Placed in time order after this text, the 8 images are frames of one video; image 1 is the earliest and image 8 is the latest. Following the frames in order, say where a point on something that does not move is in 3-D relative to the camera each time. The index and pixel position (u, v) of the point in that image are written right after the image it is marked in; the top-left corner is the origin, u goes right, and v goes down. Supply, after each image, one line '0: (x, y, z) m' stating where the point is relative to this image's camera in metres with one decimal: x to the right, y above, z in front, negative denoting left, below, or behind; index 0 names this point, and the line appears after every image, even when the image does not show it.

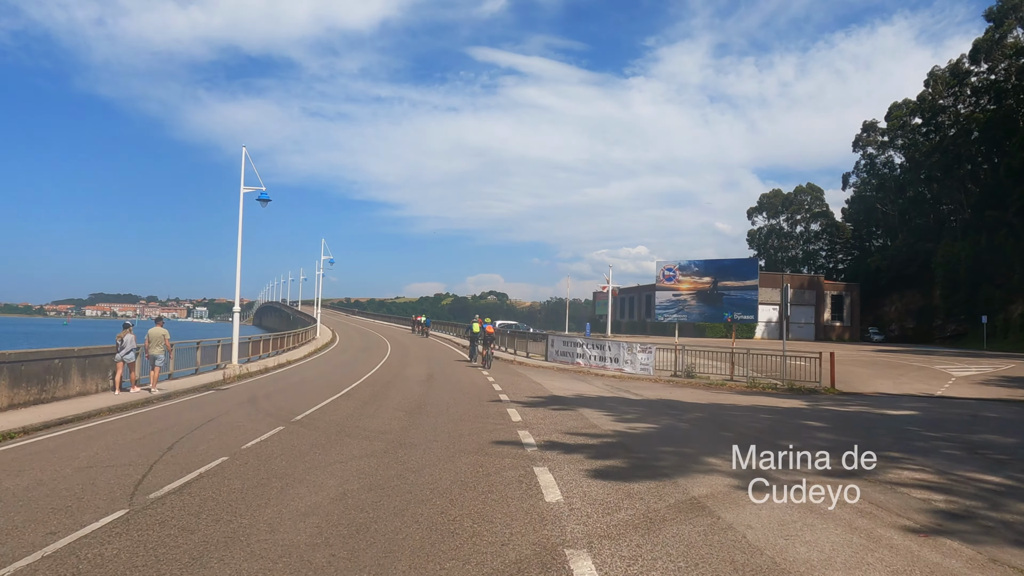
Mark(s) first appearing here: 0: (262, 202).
0: (-4.2, +1.5, +11.6) m
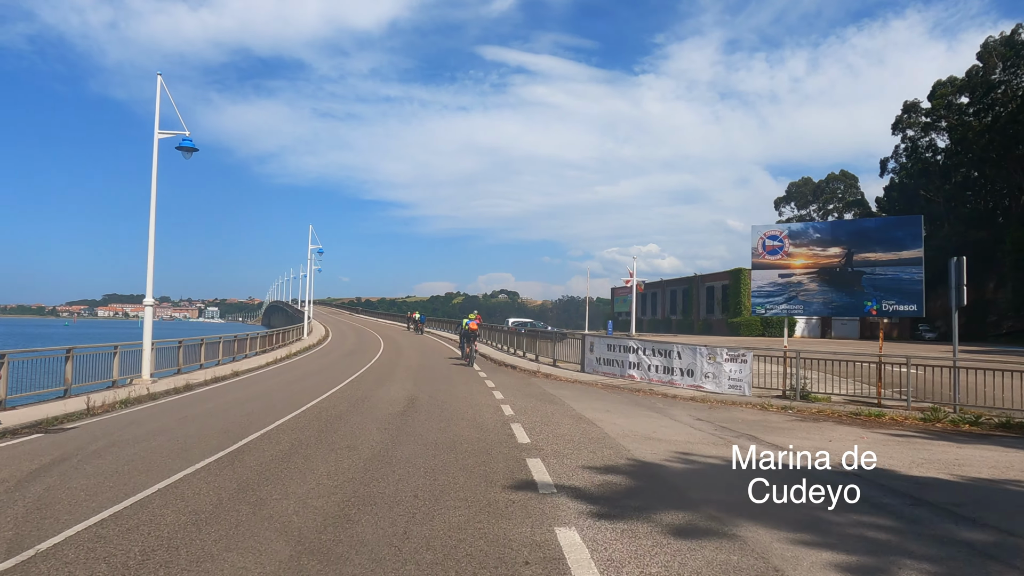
0: (-4.0, +1.6, +8.4) m
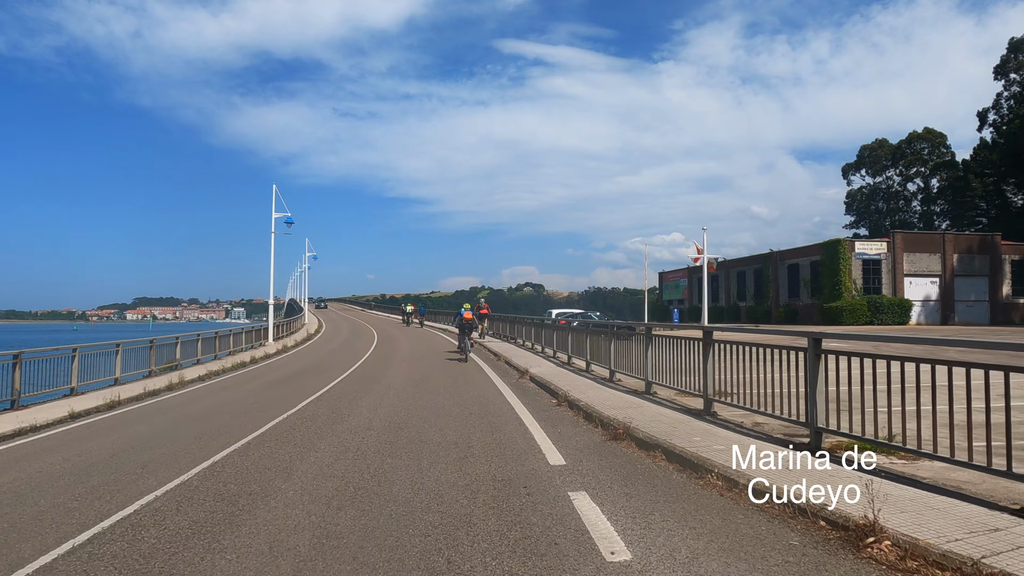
0: (-3.4, +1.9, +1.9) m
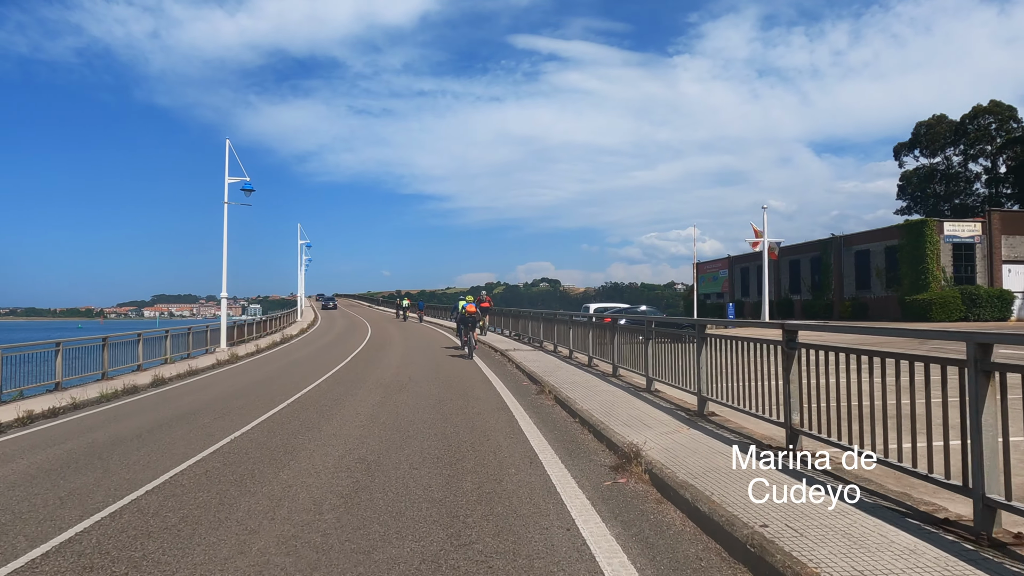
0: (-3.2, +2.1, -2.0) m
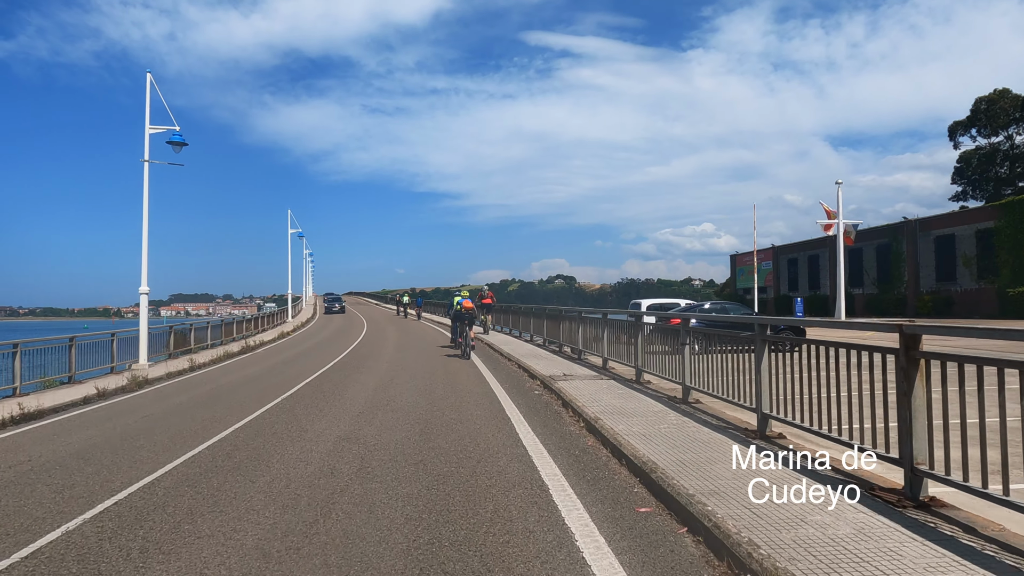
0: (-3.1, +2.1, -5.4) m
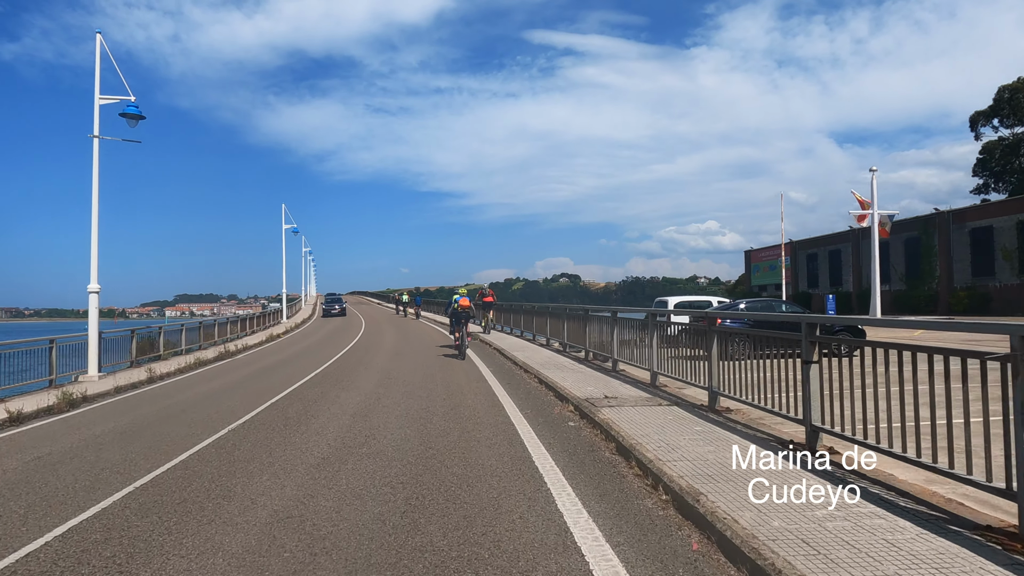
0: (-3.0, +2.1, -6.8) m
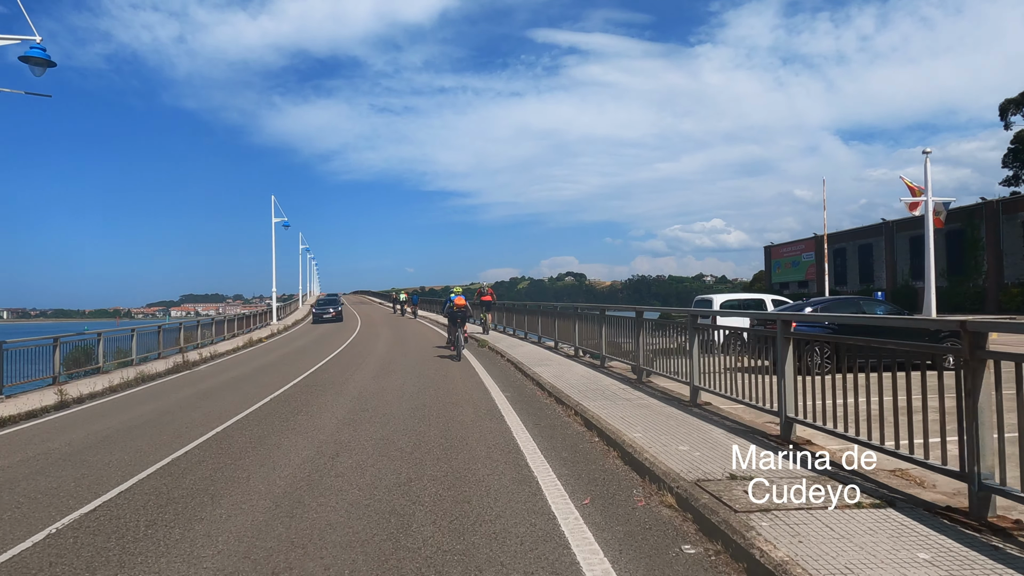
0: (-3.3, +2.1, -5.9) m
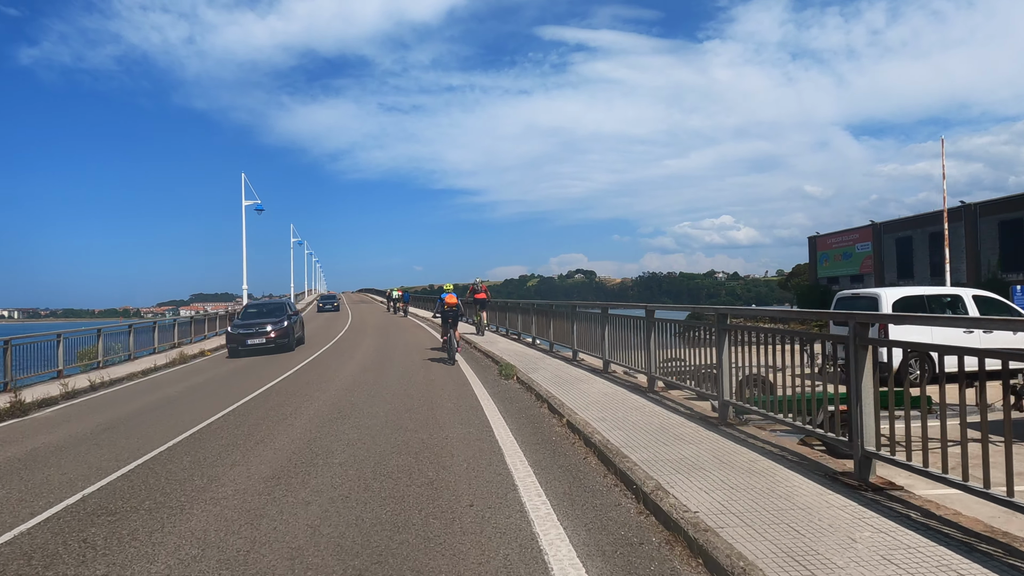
0: (-3.4, +2.1, -7.3) m
